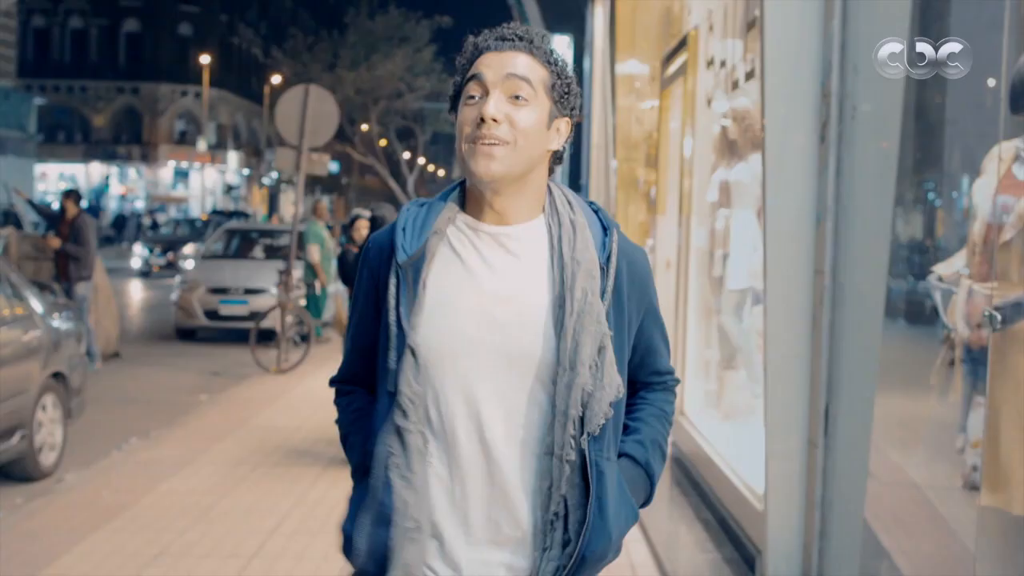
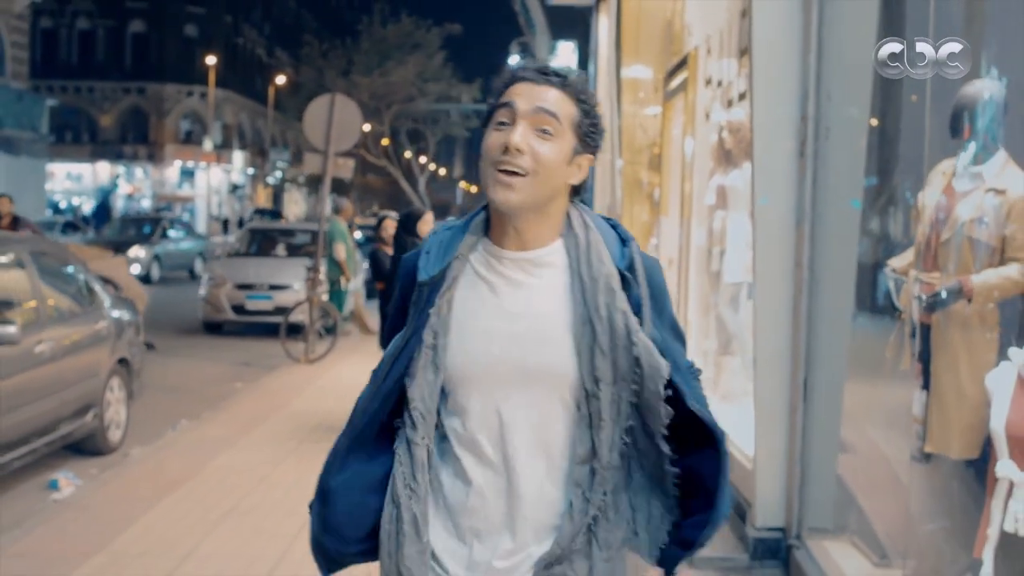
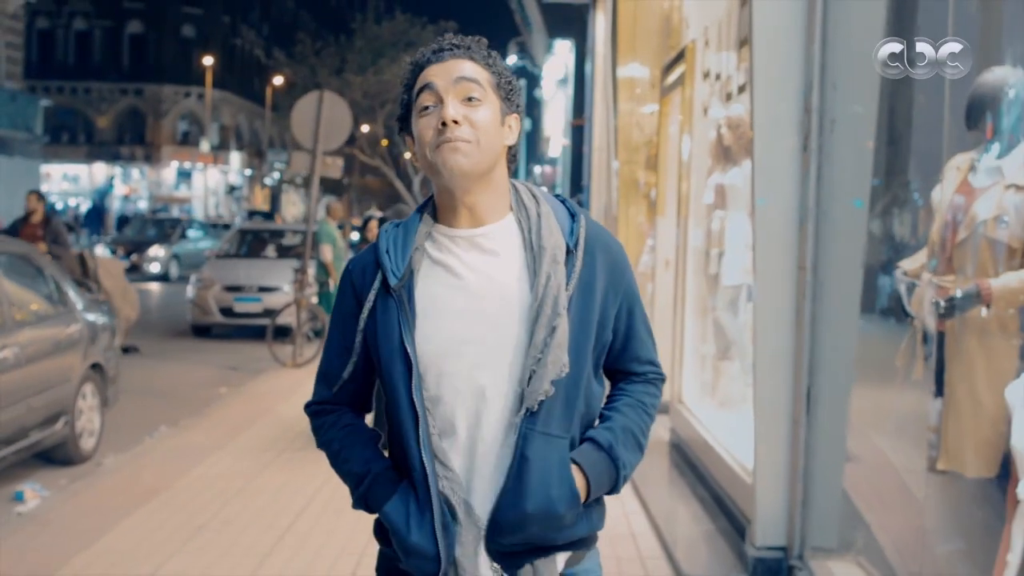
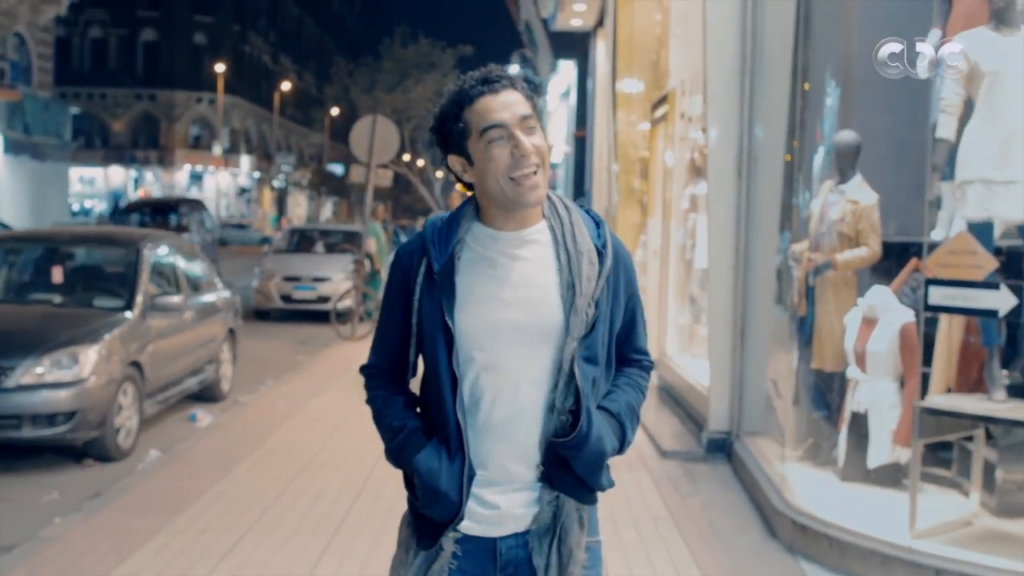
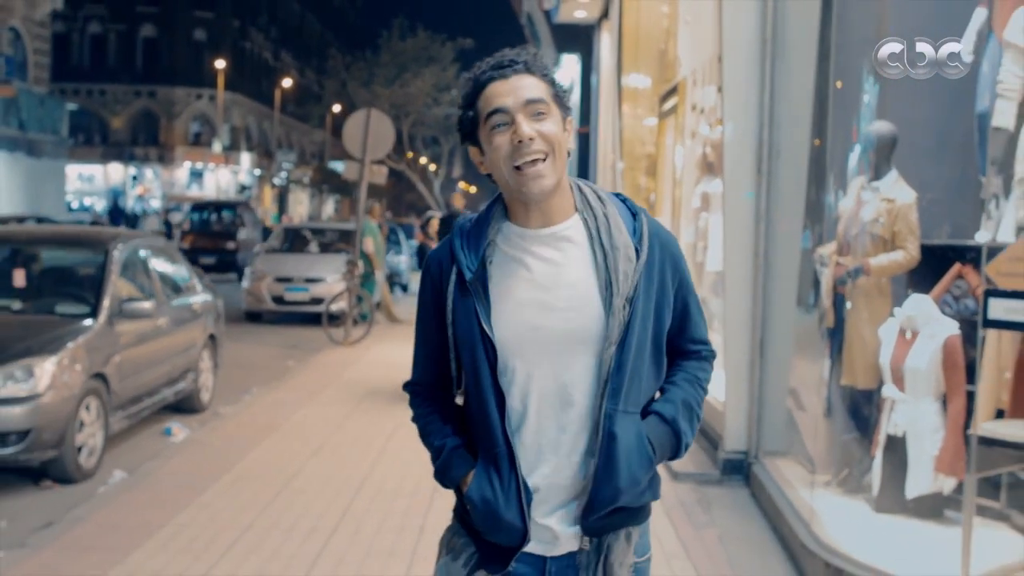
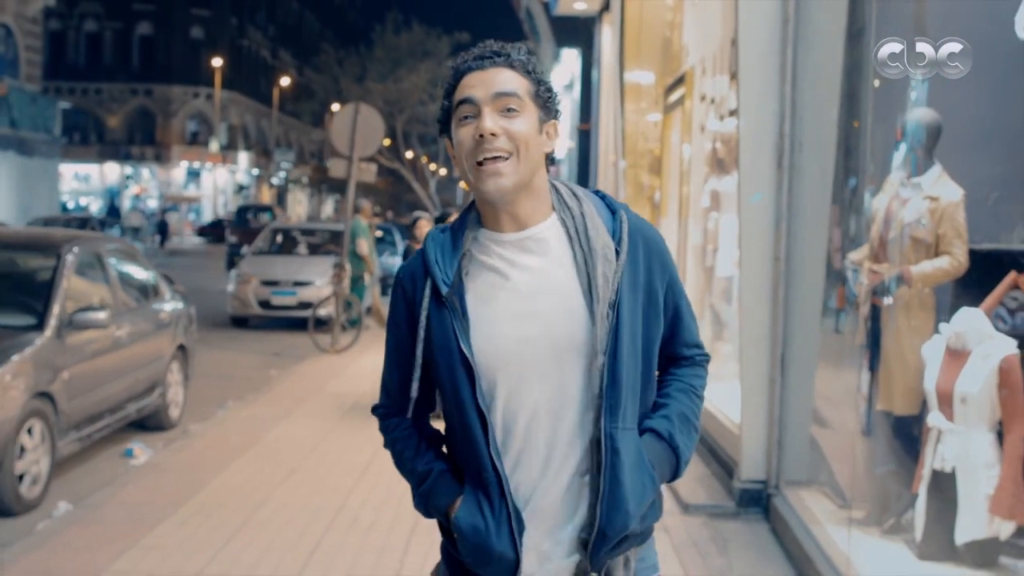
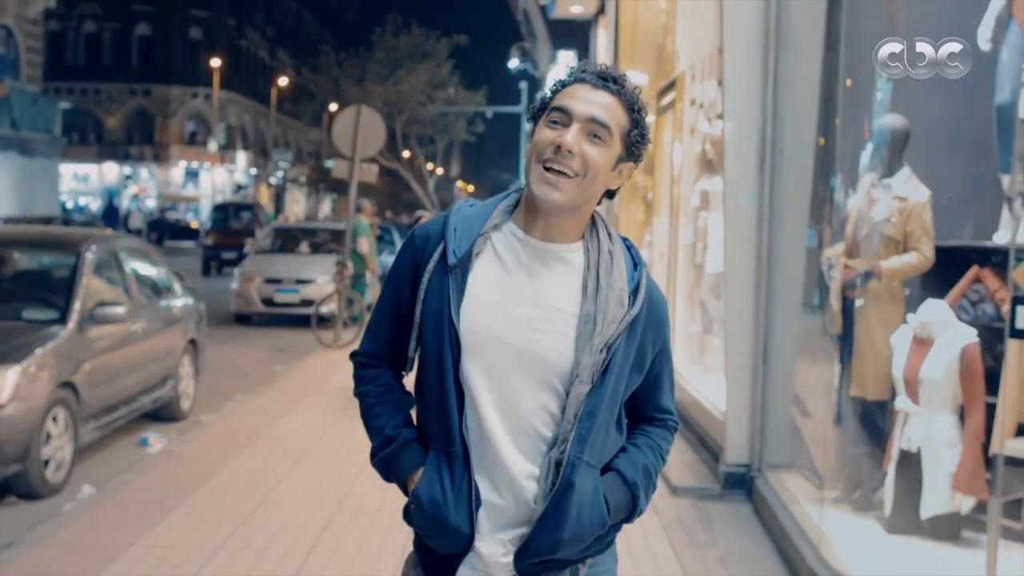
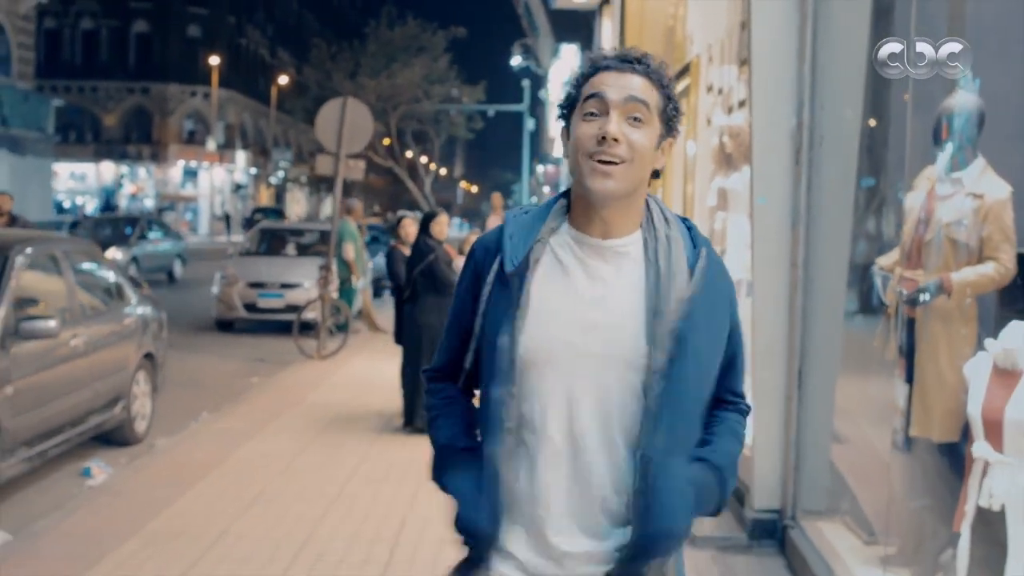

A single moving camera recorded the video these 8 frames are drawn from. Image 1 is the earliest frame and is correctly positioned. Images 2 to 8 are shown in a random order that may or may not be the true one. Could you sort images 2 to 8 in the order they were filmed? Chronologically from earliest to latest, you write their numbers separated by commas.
3, 2, 8, 6, 7, 5, 4
